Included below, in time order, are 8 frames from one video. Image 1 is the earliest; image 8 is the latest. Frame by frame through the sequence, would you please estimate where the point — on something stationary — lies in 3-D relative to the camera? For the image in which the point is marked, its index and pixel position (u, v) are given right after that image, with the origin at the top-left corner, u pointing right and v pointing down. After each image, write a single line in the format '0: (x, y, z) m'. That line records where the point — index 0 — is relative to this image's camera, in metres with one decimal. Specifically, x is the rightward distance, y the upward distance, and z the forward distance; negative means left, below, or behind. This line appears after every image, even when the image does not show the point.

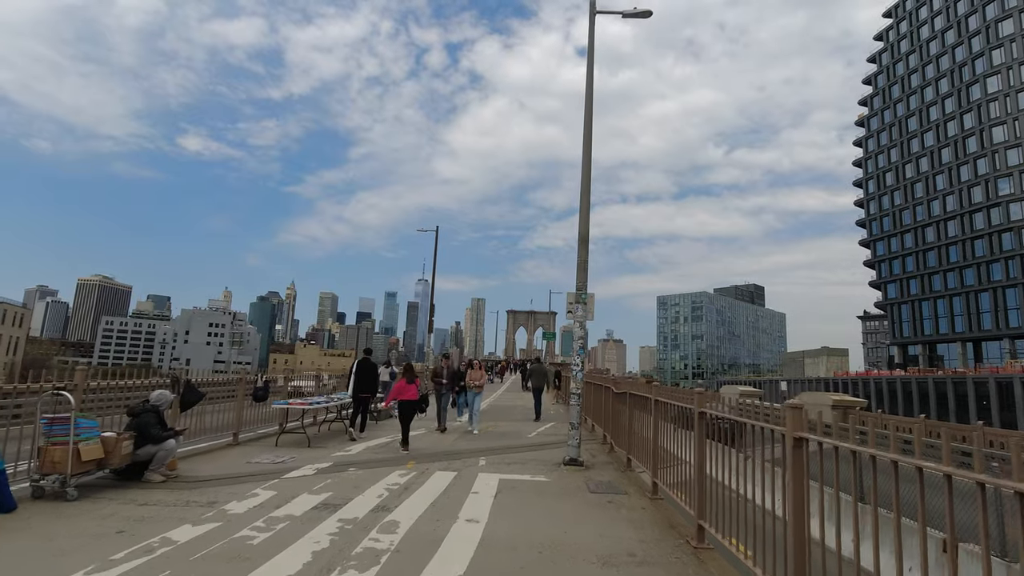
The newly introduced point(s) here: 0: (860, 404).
0: (+8.3, -2.8, +14.1) m
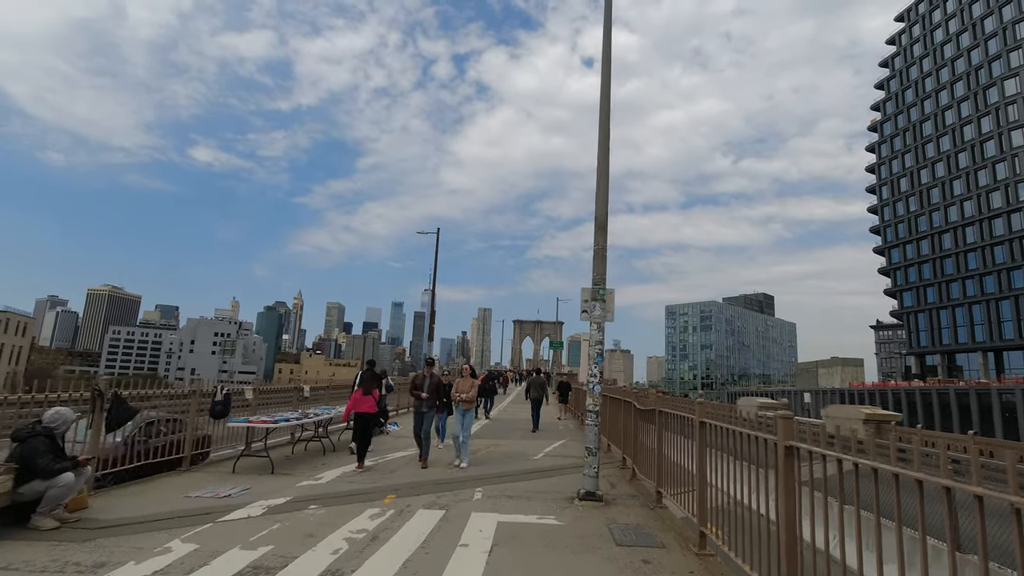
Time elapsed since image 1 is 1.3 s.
0: (+8.5, -2.9, +13.0) m
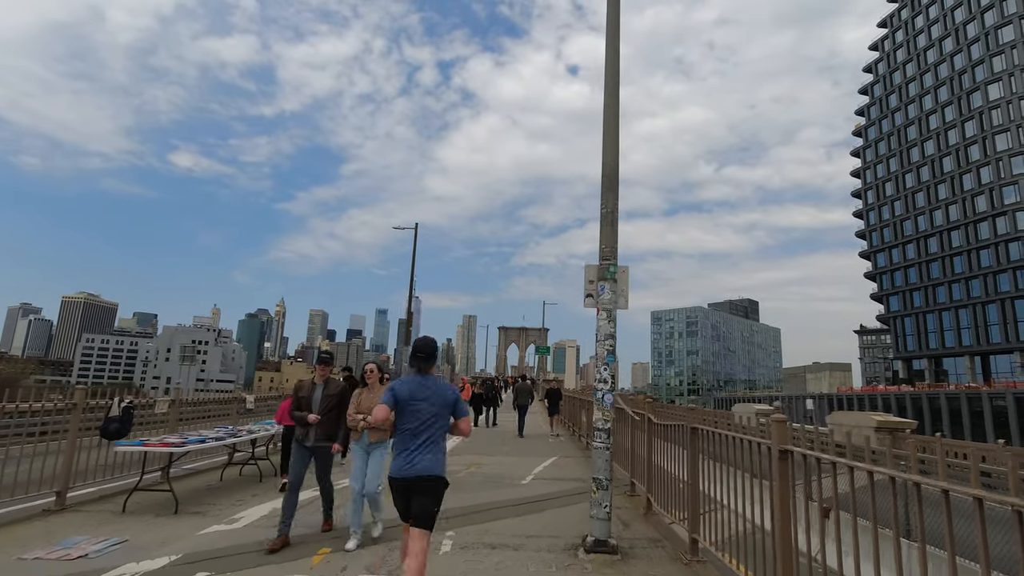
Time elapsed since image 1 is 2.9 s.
0: (+8.1, -2.8, +12.1) m
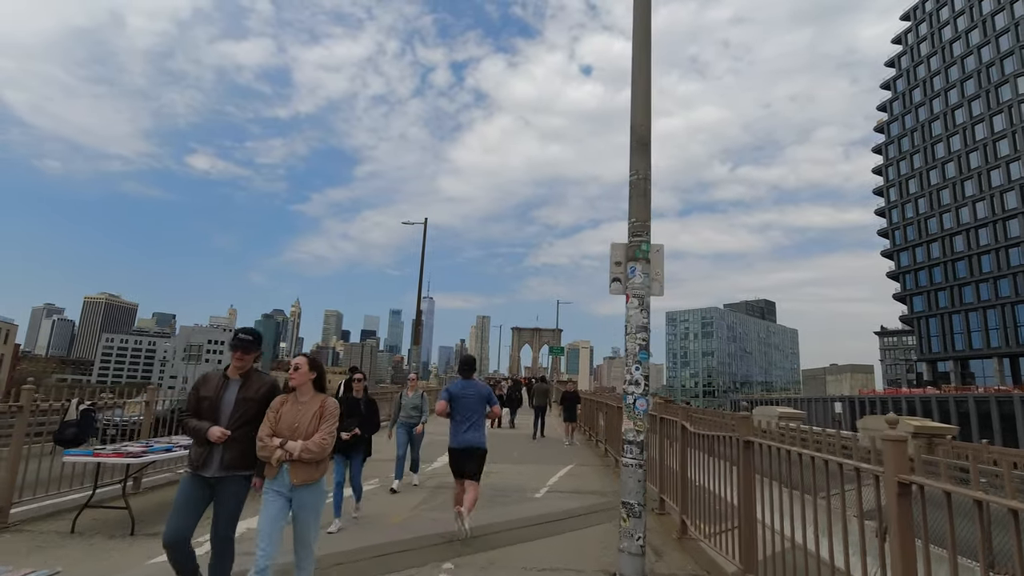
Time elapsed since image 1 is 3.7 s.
0: (+8.4, -2.8, +11.4) m
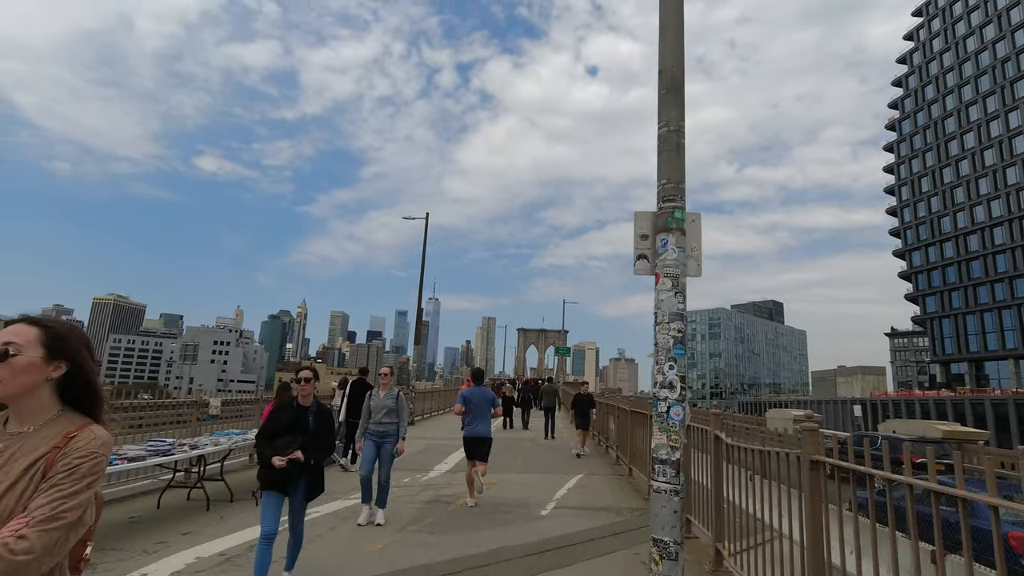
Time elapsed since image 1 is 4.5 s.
0: (+8.5, -2.7, +10.7) m
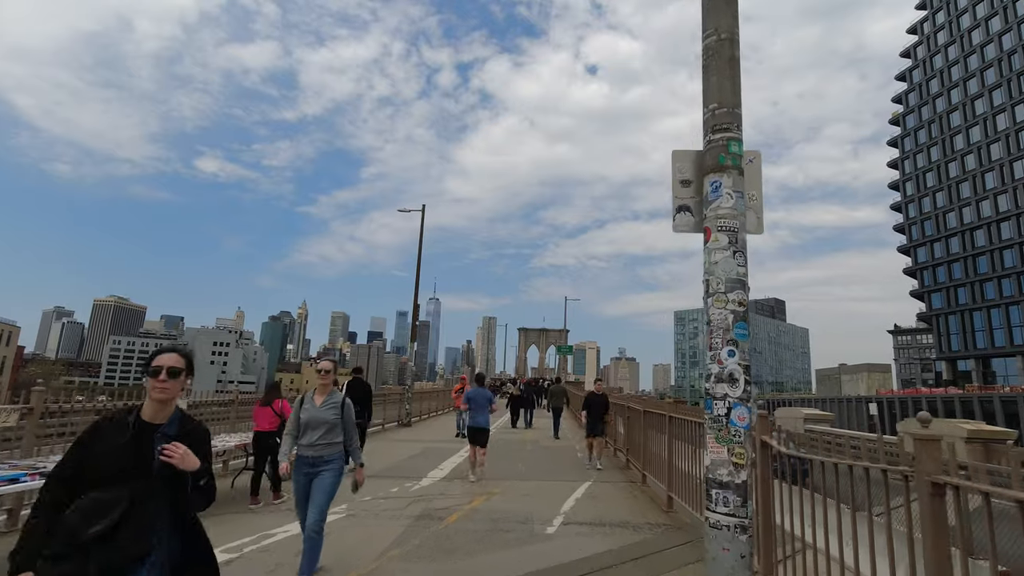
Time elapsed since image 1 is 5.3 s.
0: (+8.5, -2.5, +10.2) m
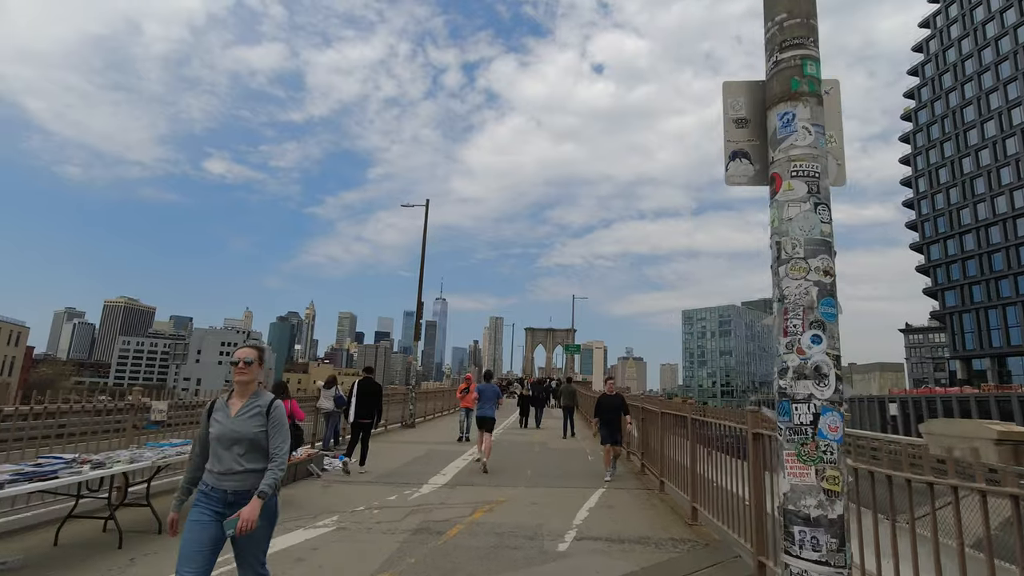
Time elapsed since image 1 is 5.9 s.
0: (+8.6, -2.5, +9.7) m
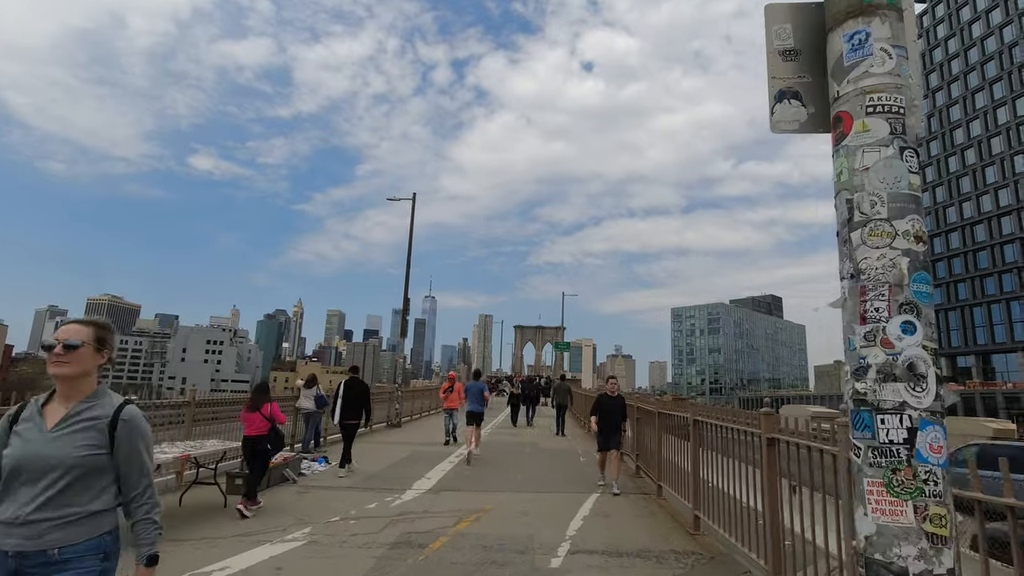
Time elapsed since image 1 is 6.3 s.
0: (+8.4, -2.4, +9.6) m
